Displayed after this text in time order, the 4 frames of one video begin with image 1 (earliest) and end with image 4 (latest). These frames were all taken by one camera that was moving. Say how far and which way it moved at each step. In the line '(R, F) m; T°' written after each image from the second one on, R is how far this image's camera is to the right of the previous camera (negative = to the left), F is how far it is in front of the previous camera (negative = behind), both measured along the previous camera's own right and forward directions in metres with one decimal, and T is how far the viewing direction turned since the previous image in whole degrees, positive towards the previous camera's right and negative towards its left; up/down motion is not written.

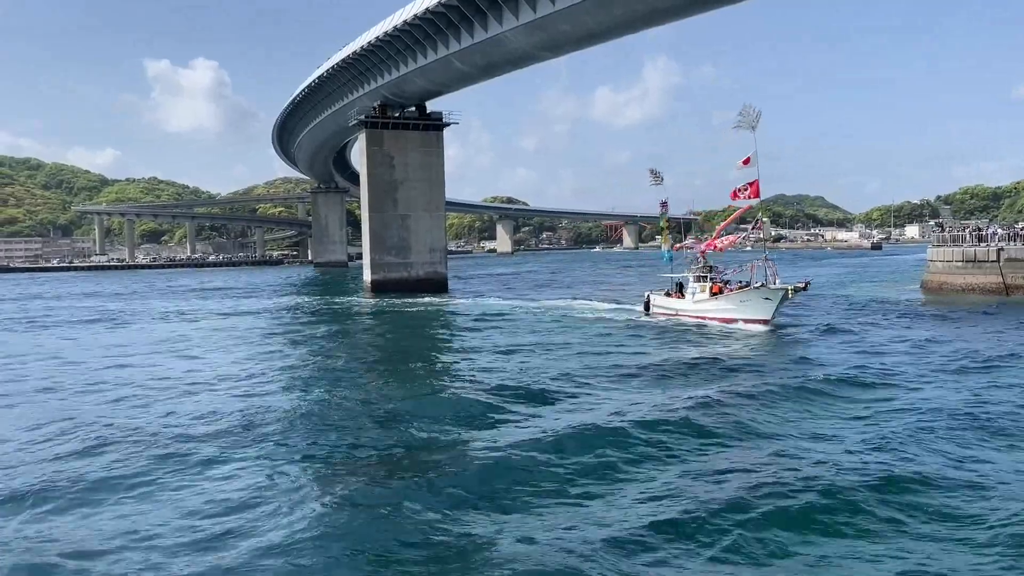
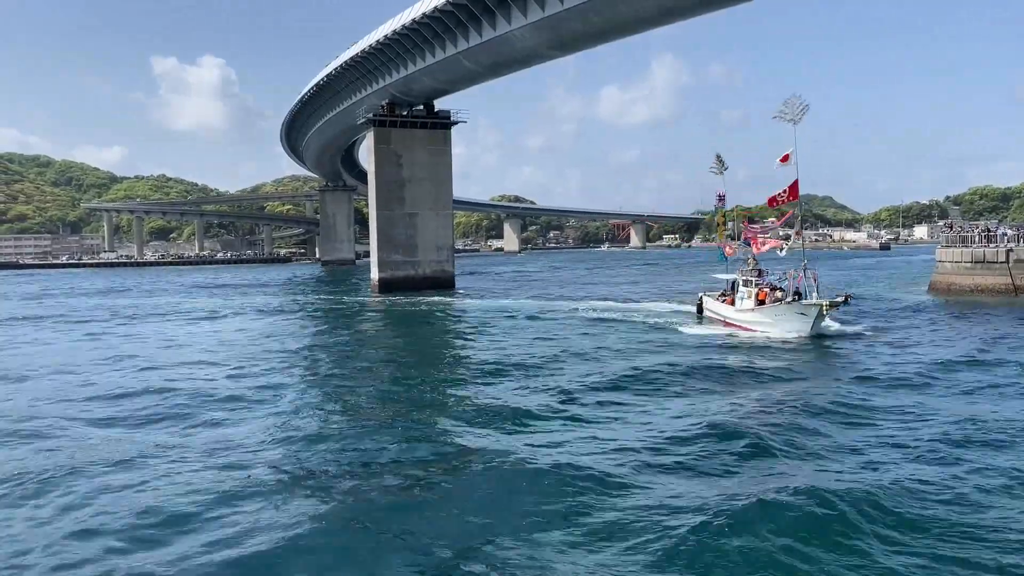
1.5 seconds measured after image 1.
(-0.5, +1.3) m; -1°
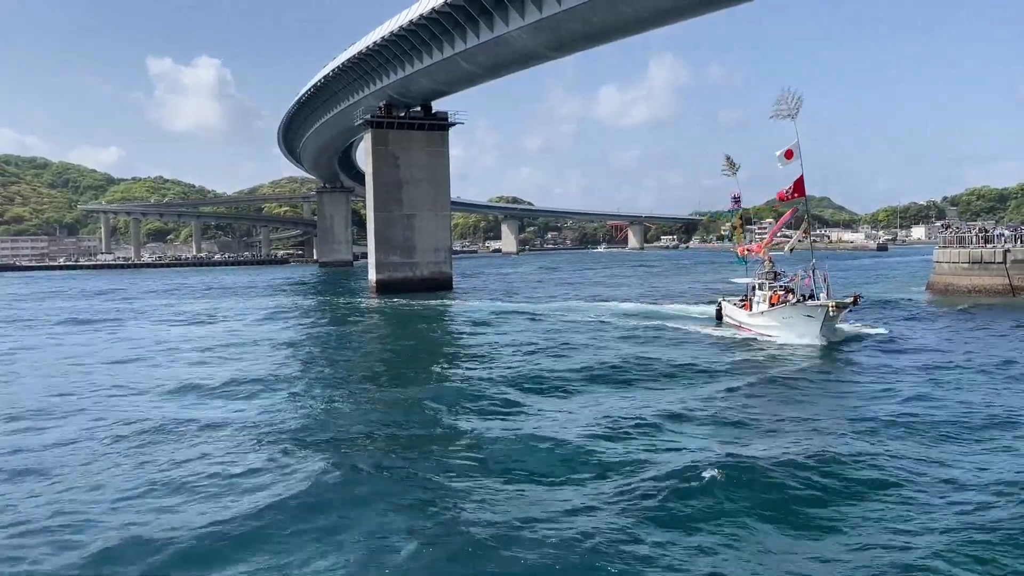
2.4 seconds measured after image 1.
(+0.2, -0.9) m; 0°
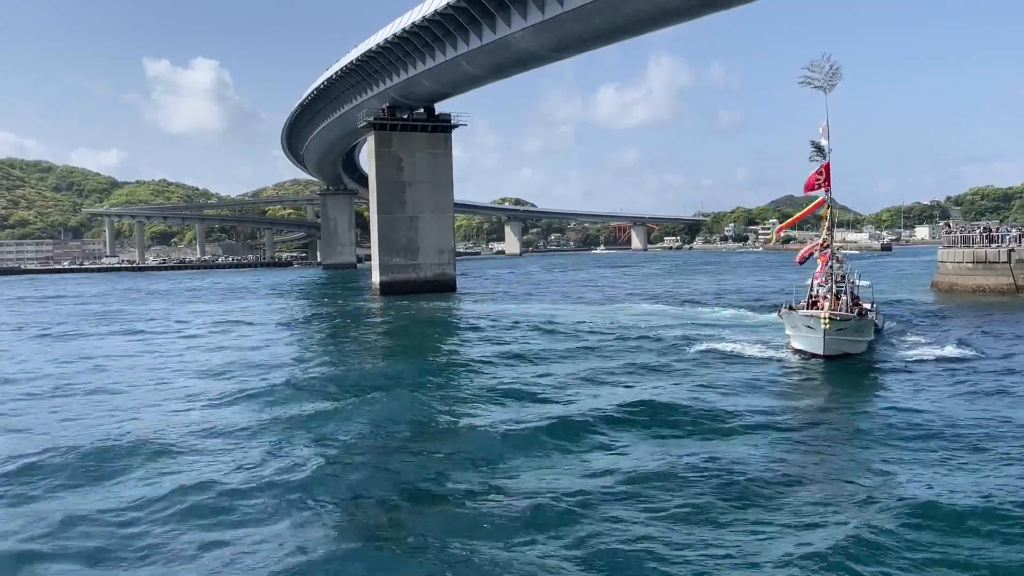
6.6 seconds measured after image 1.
(-0.2, +1.0) m; 0°
